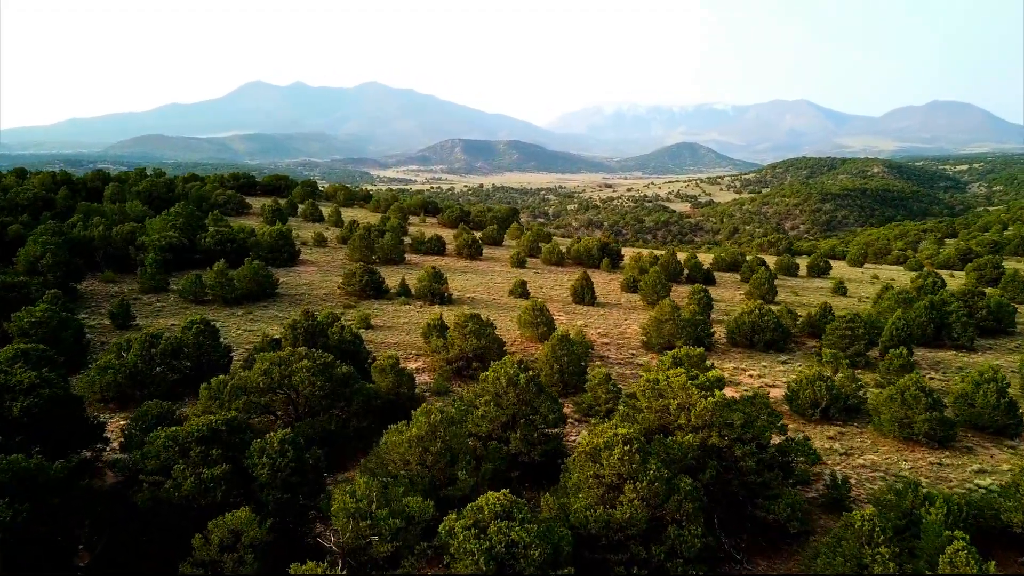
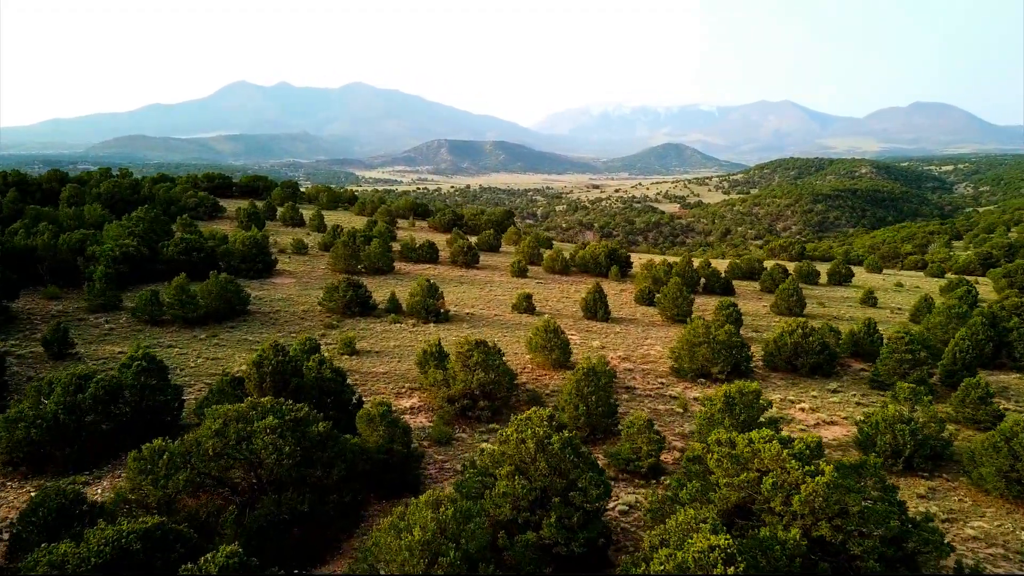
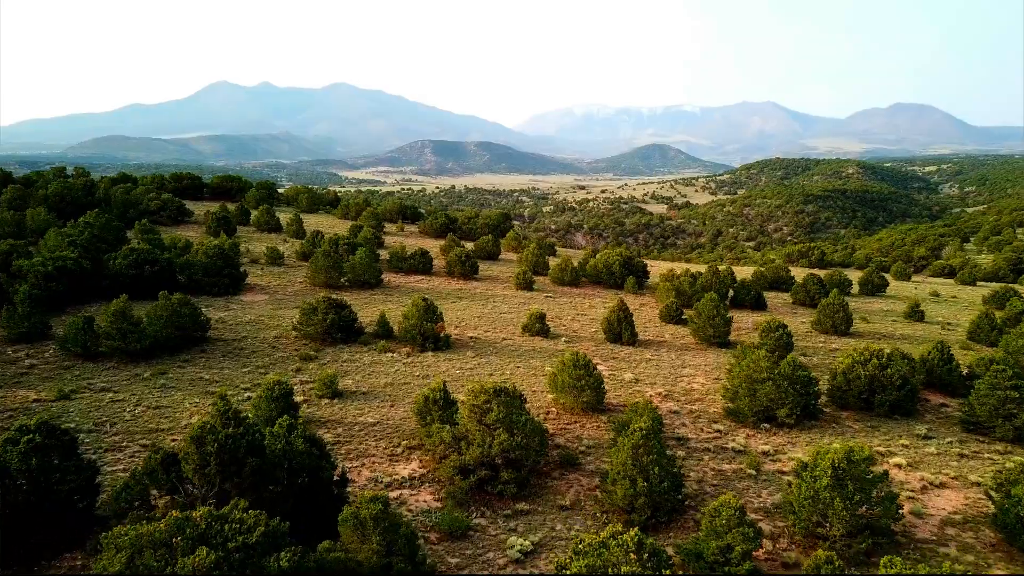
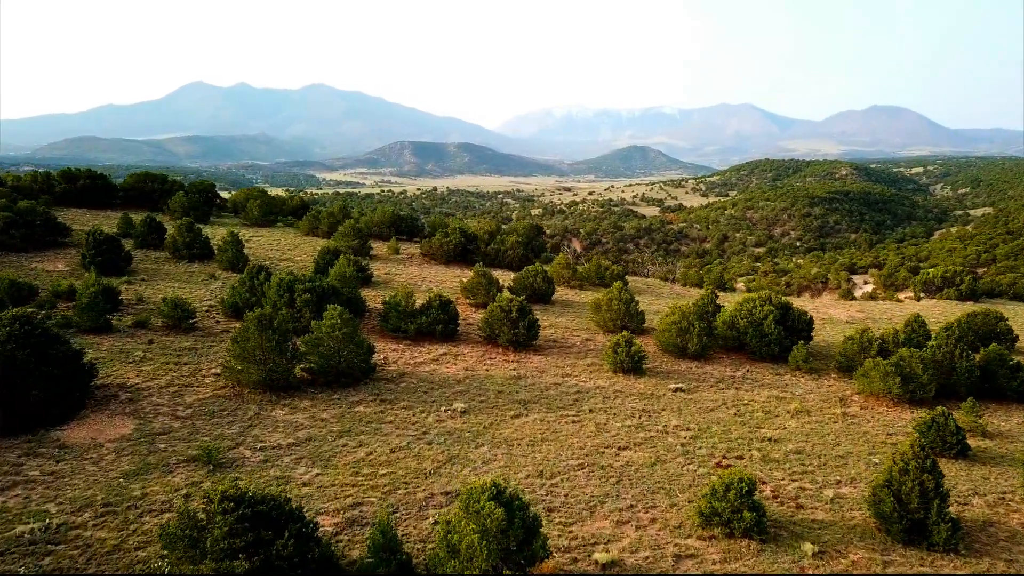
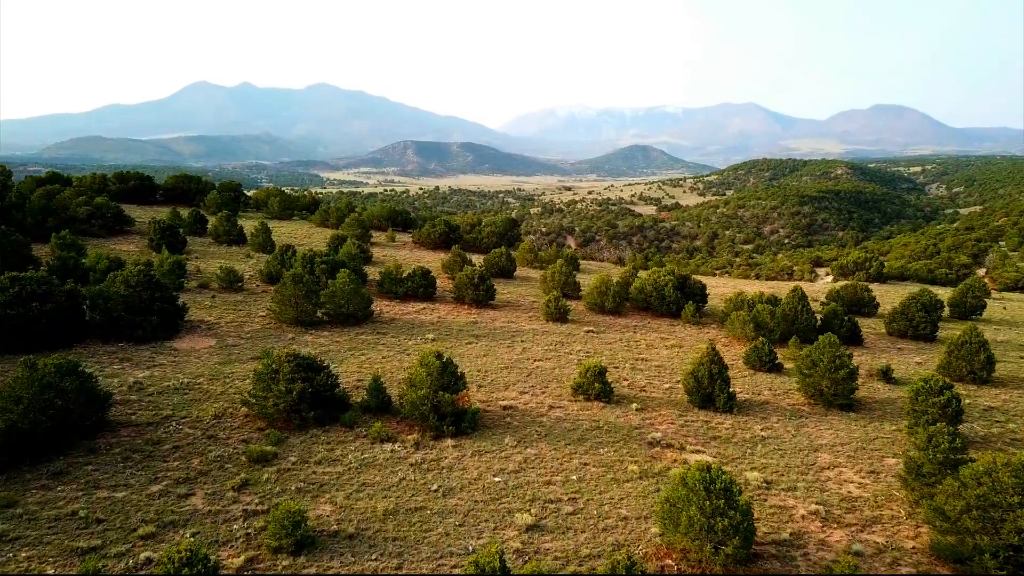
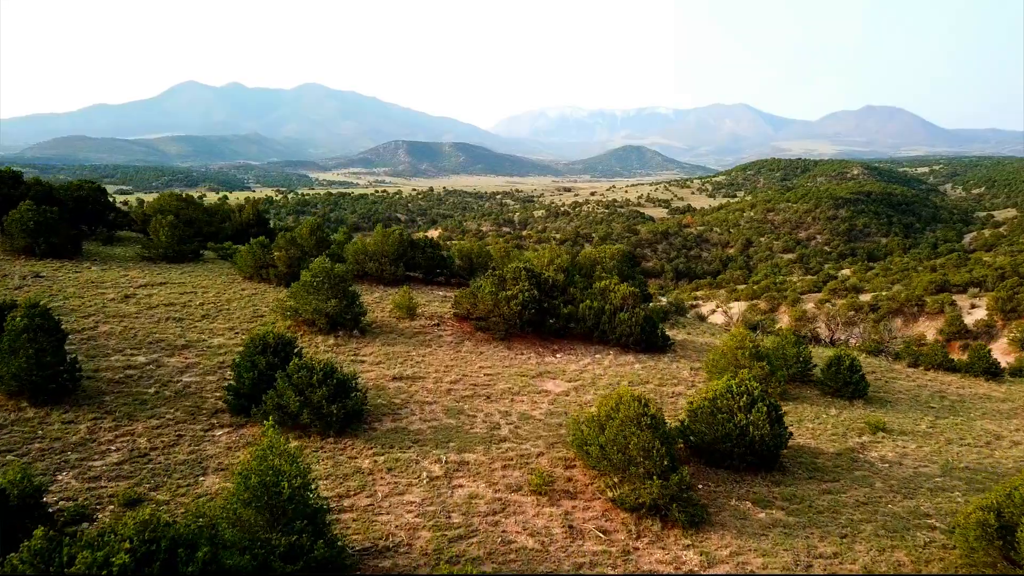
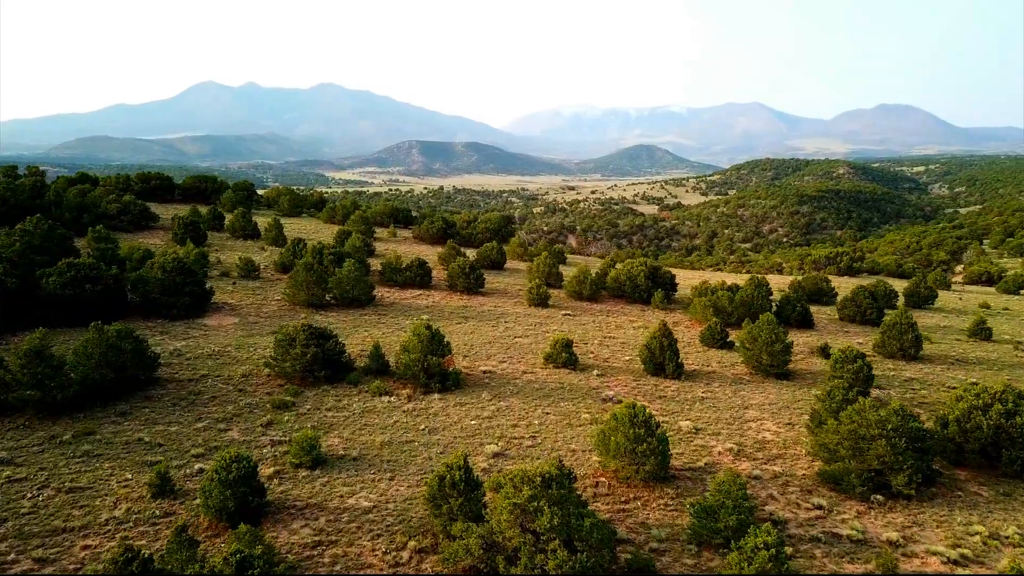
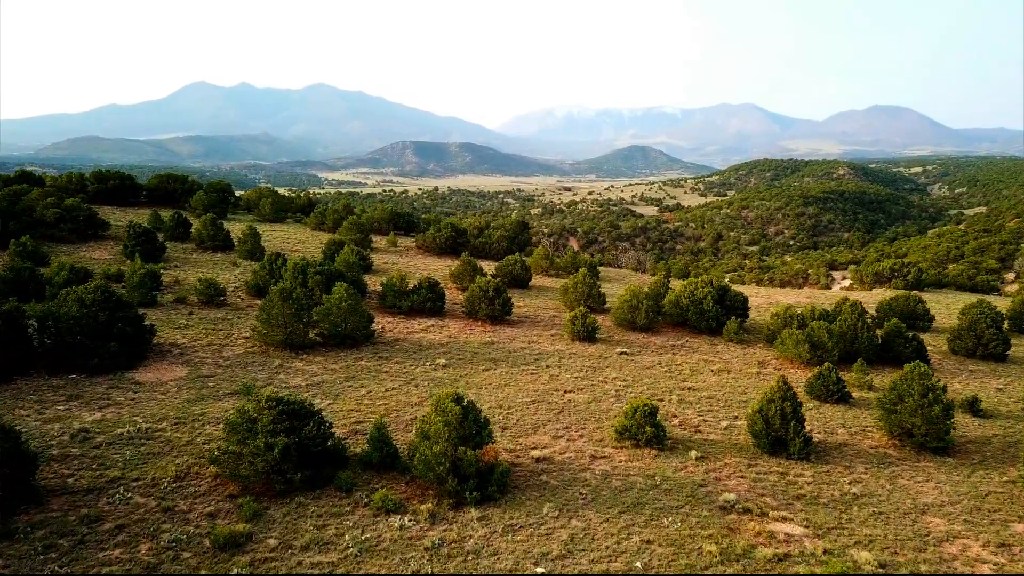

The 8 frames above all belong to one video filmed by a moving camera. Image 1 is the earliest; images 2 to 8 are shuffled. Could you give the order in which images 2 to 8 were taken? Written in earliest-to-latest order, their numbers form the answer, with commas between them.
2, 3, 7, 5, 8, 4, 6
